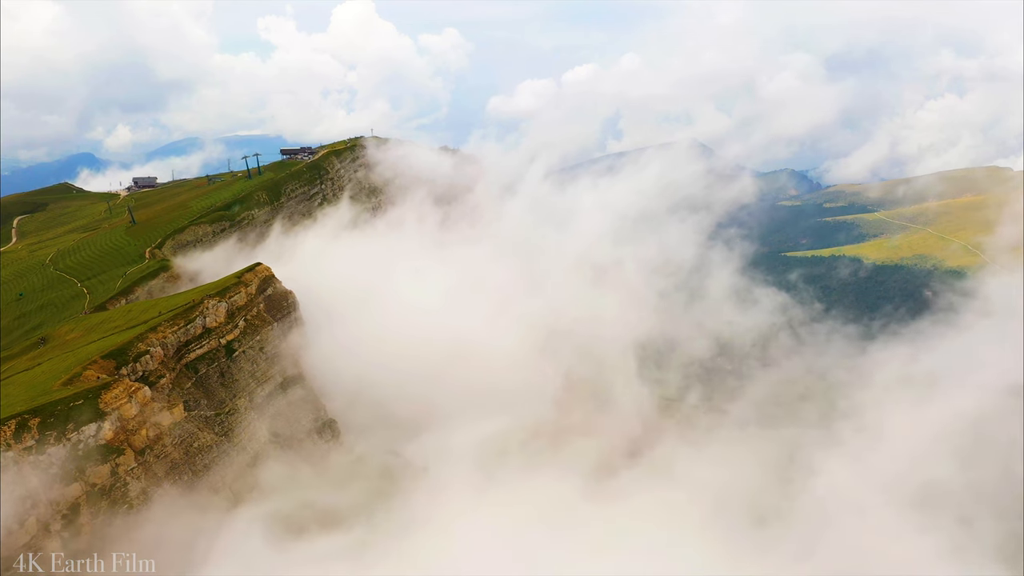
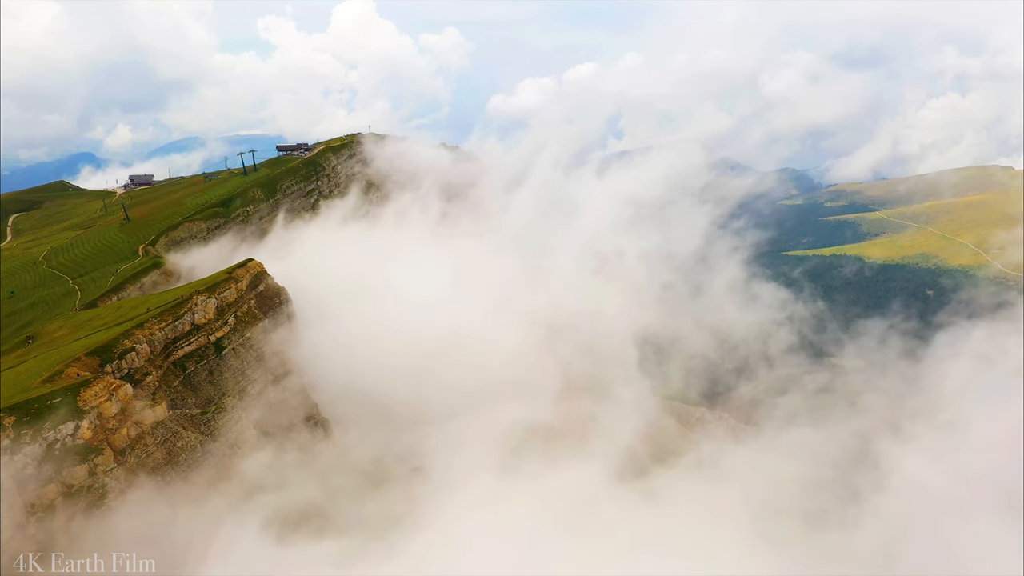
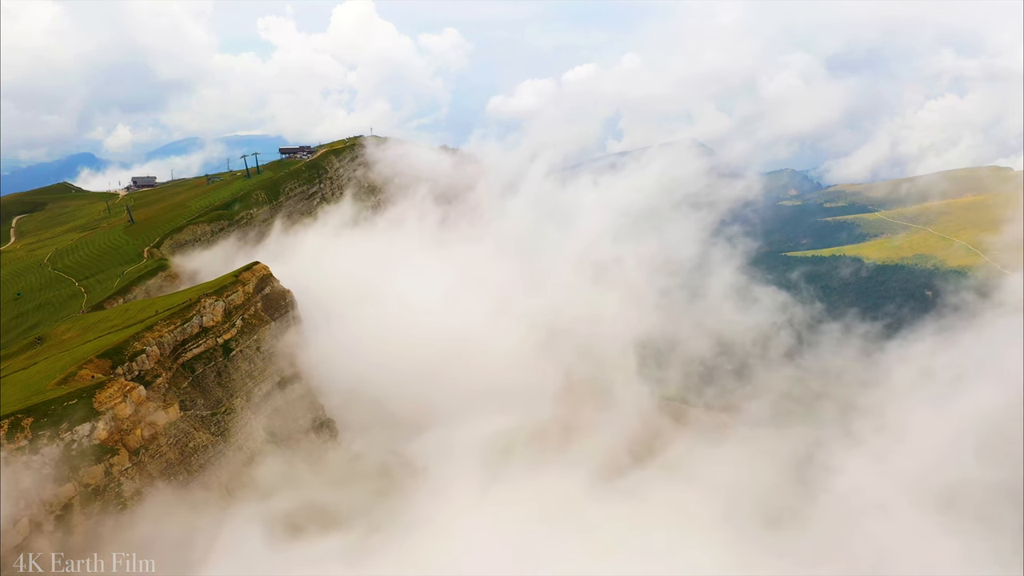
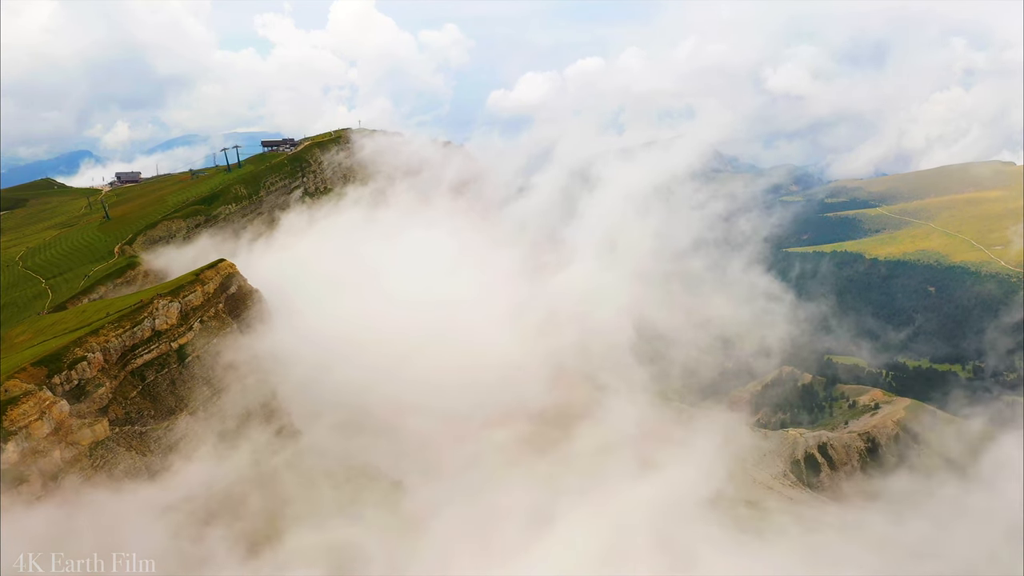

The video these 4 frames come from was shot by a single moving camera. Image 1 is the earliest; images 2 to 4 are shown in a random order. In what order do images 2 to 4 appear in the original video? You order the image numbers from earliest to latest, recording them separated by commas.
3, 2, 4
